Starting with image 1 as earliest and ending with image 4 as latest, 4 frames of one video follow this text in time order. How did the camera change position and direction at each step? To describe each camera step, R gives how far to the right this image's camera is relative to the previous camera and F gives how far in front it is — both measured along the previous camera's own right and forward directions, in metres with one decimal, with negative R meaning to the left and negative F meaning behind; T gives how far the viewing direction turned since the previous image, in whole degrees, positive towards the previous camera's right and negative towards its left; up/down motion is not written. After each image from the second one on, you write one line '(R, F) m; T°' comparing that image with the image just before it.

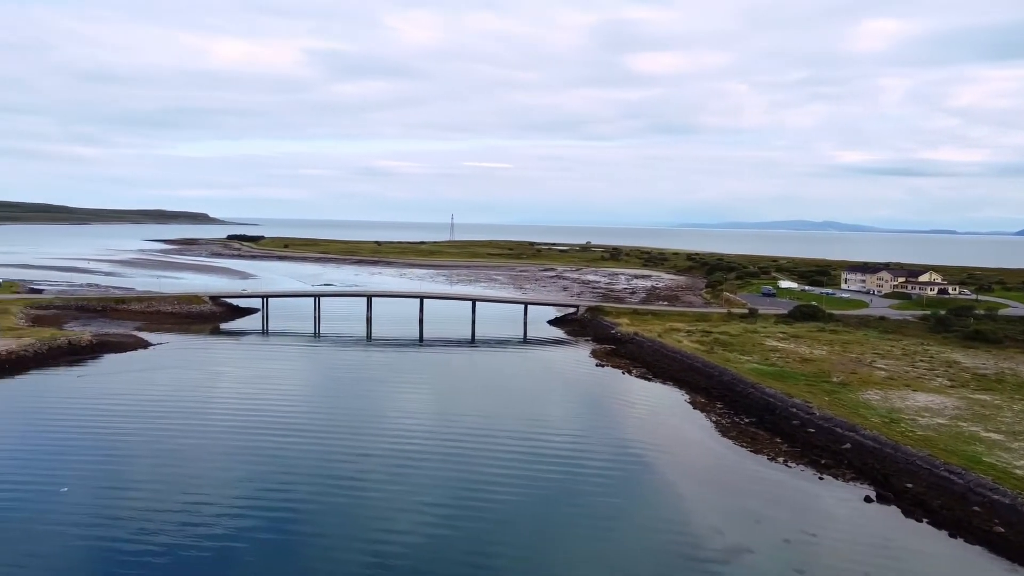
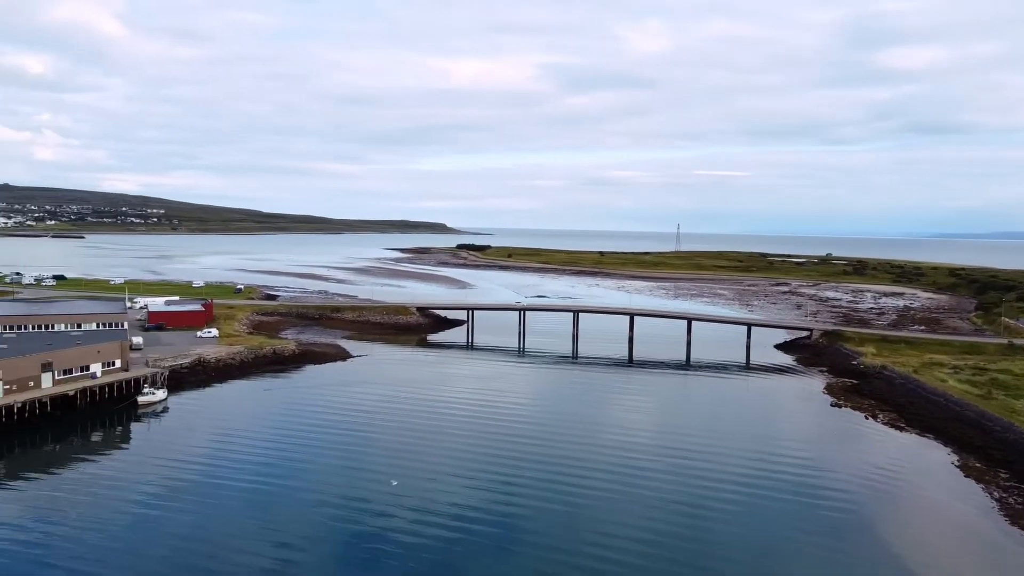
(+0.6, +4.5) m; -16°
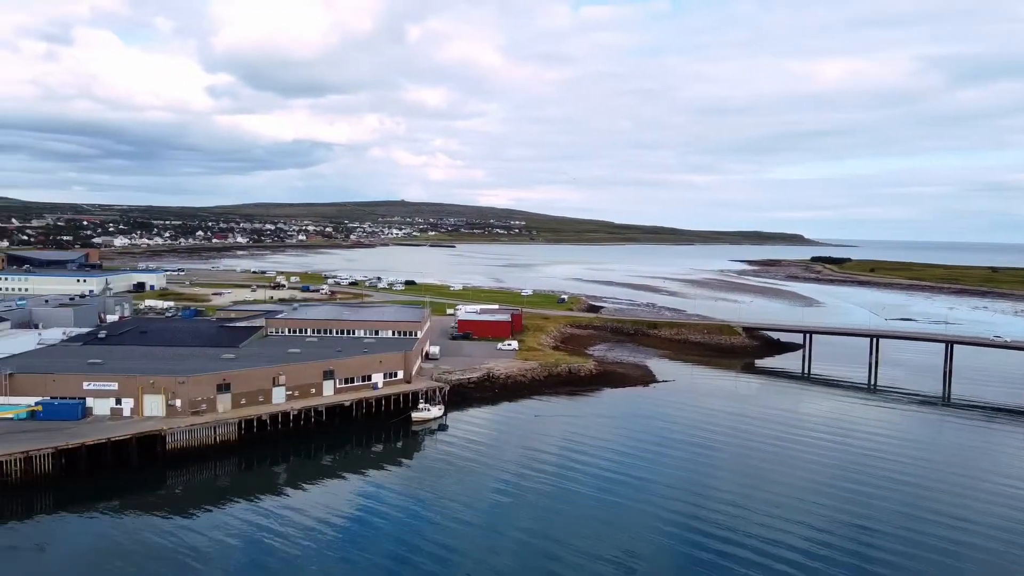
(+0.9, +5.9) m; -25°
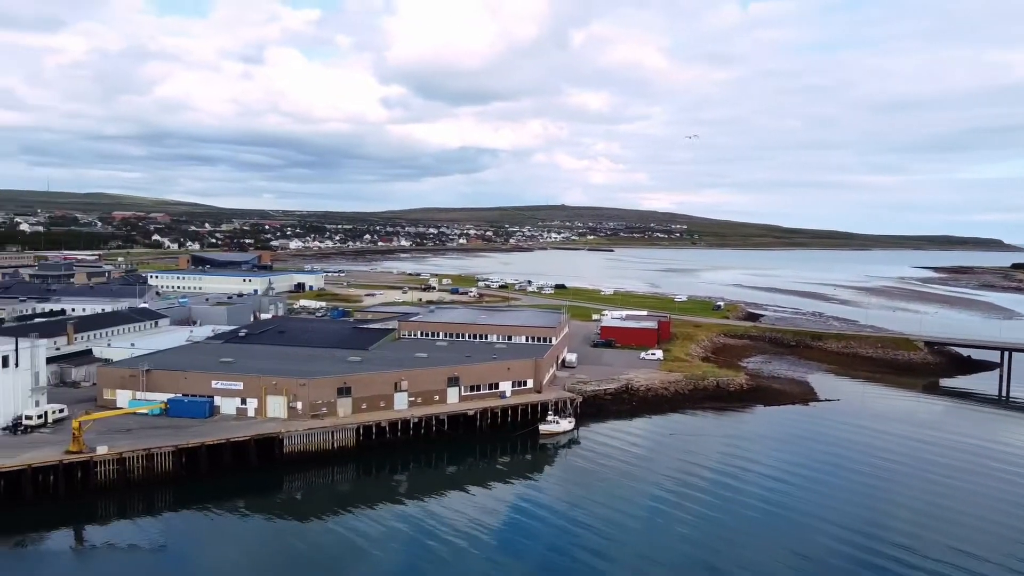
(+0.8, +2.3) m; -11°
